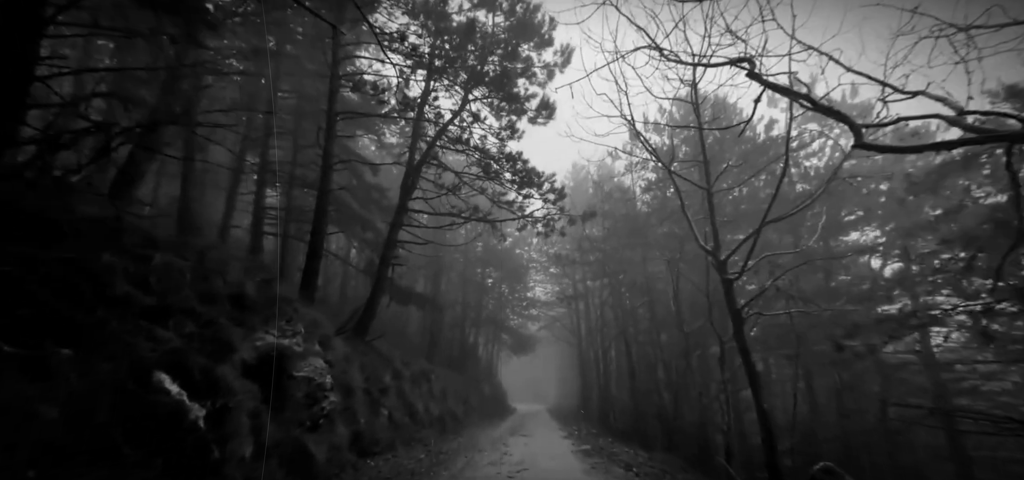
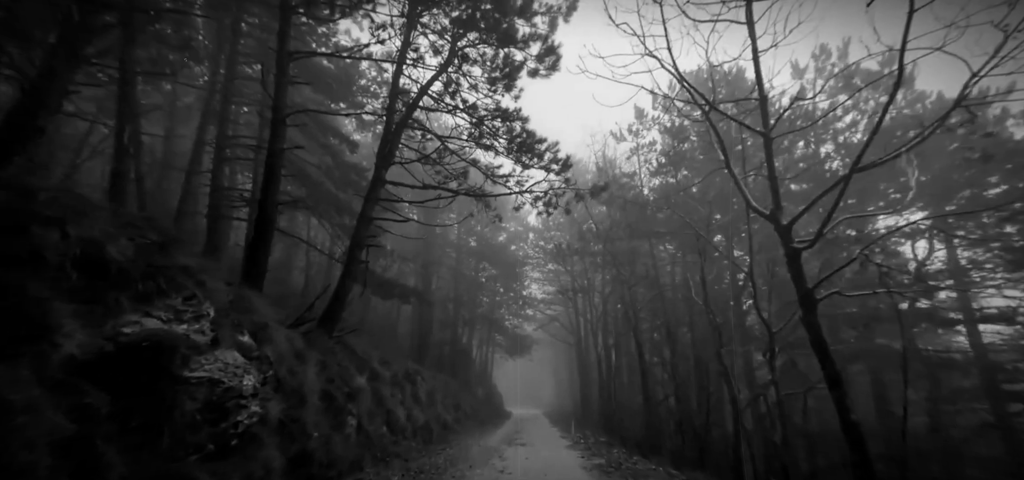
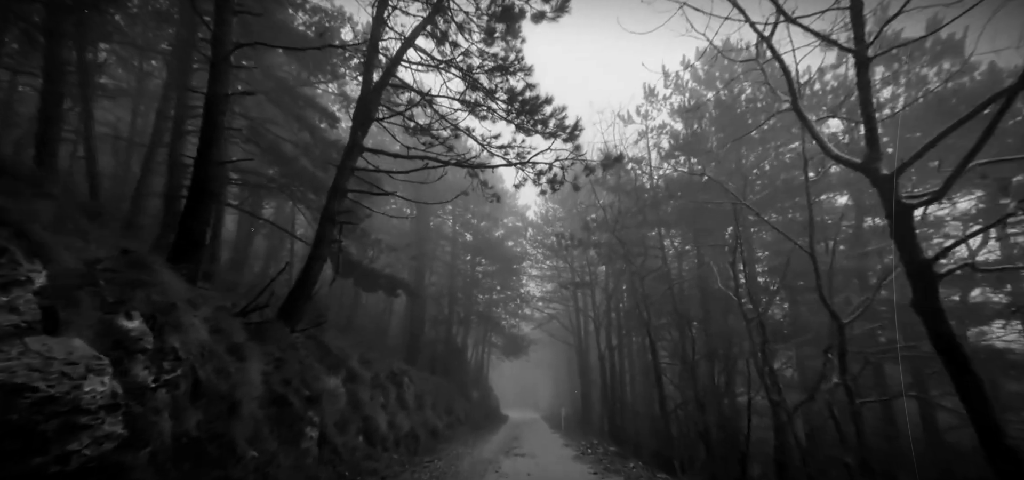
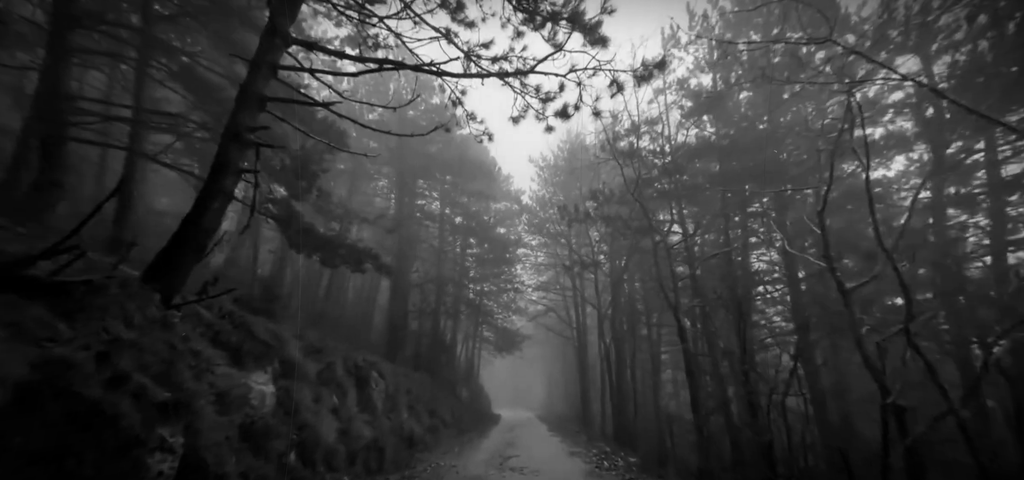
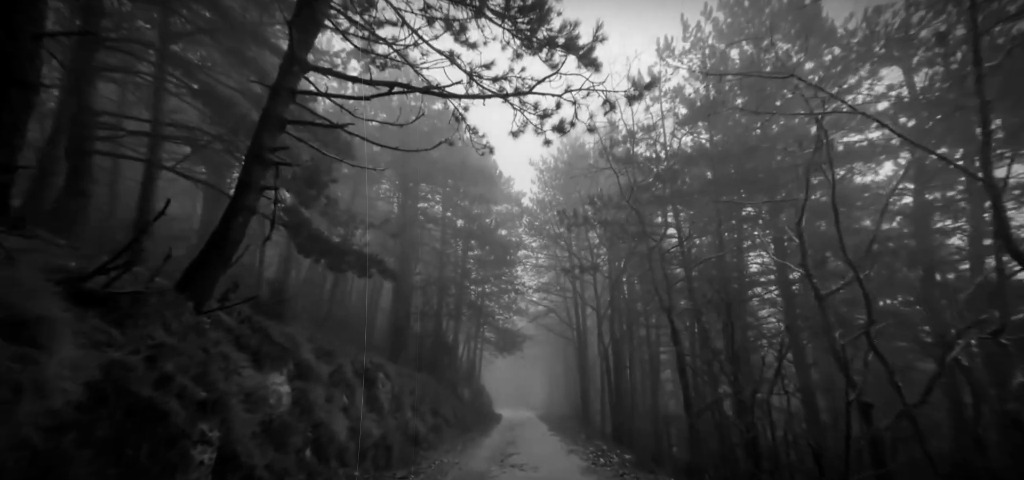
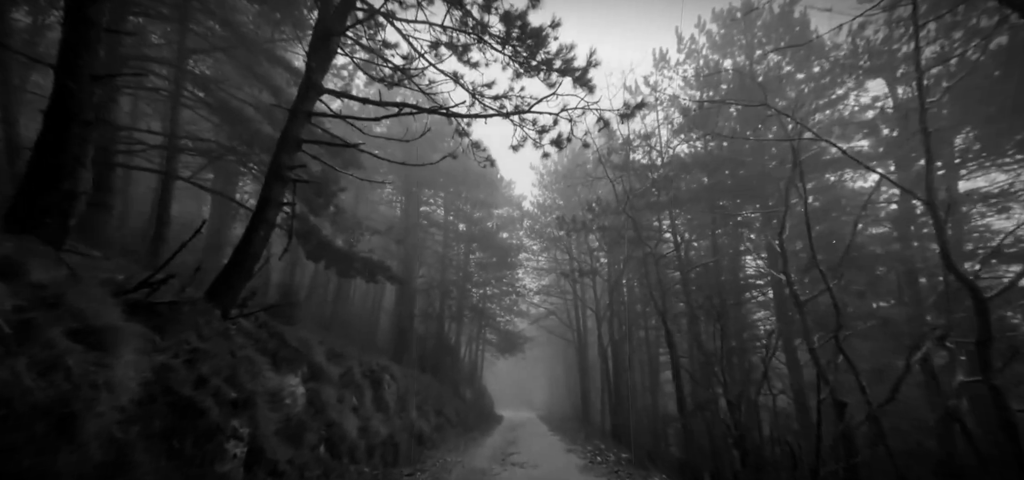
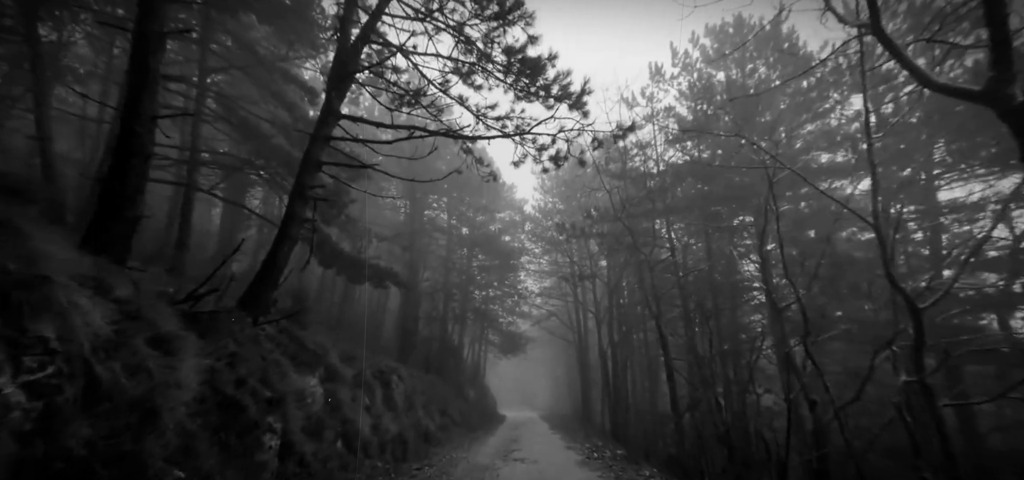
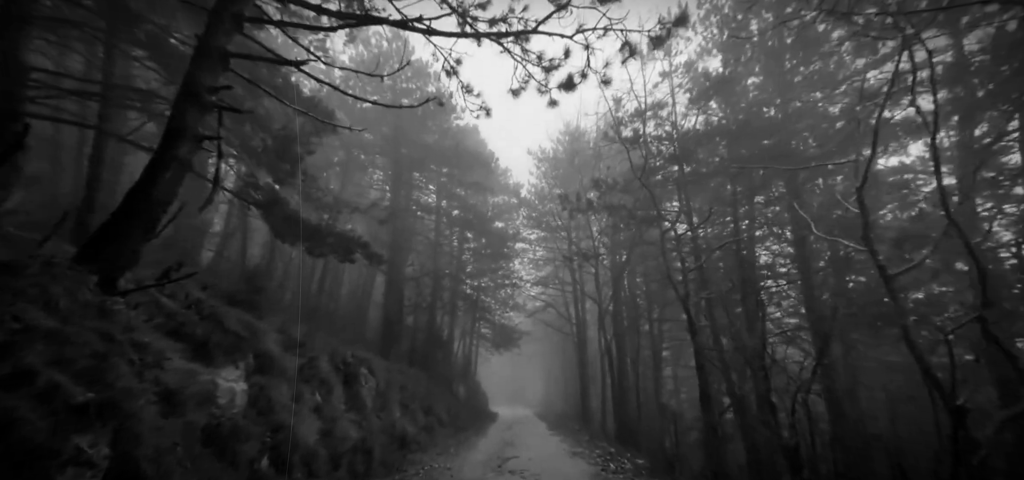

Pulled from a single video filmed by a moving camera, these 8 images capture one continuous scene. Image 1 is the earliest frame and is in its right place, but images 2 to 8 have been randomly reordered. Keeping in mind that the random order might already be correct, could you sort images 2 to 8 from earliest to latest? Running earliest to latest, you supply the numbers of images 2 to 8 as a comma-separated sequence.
2, 3, 7, 6, 5, 4, 8
